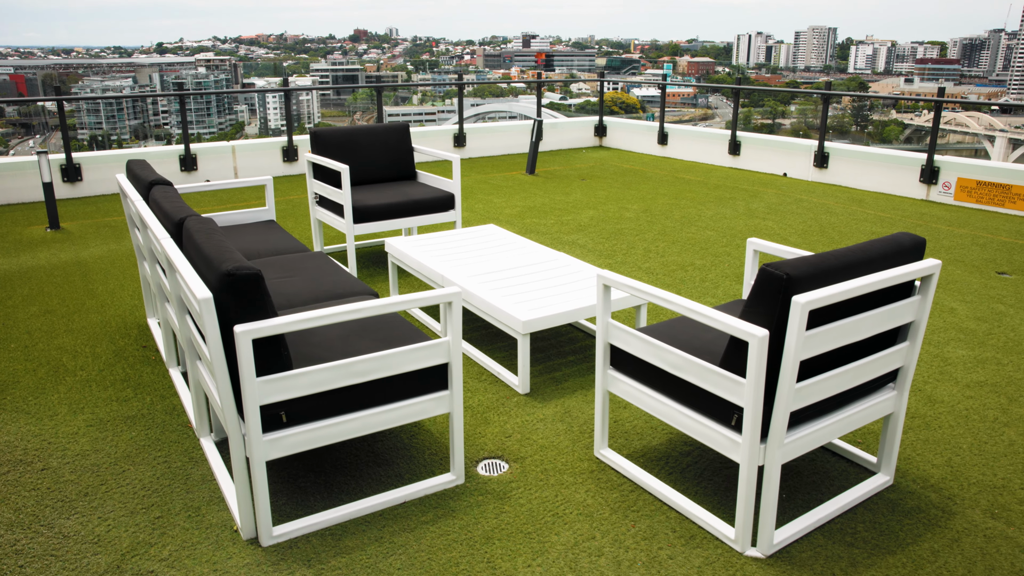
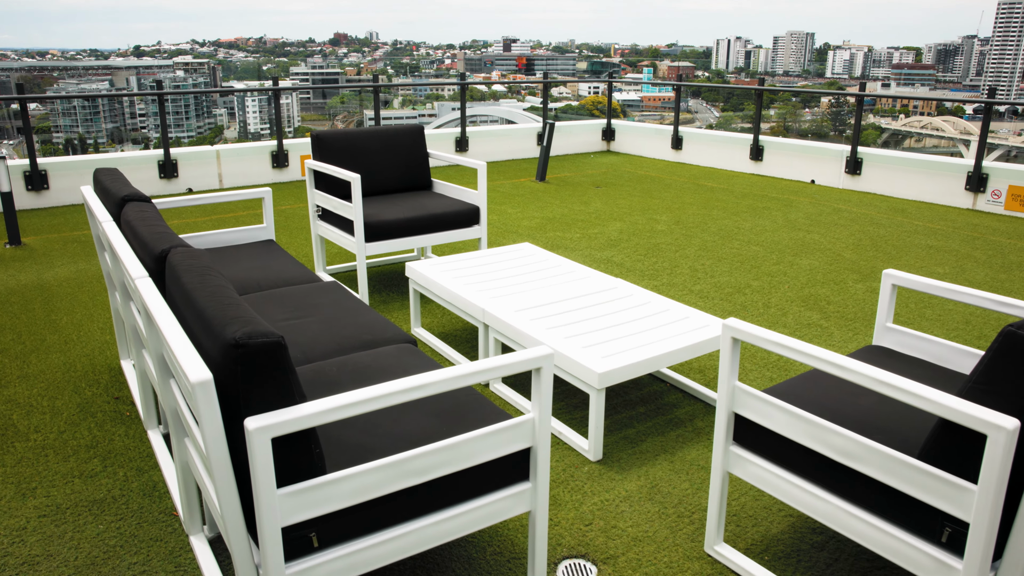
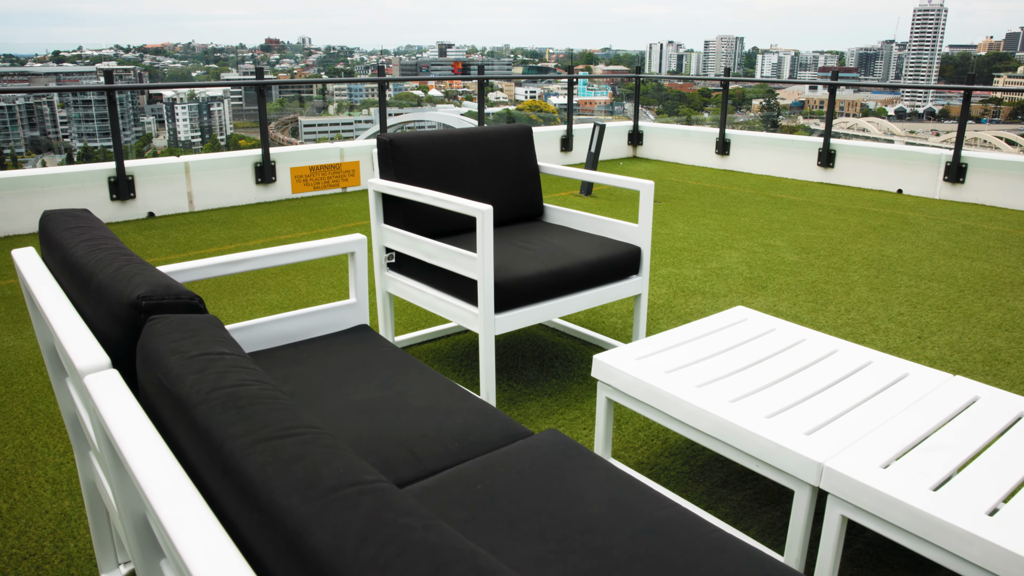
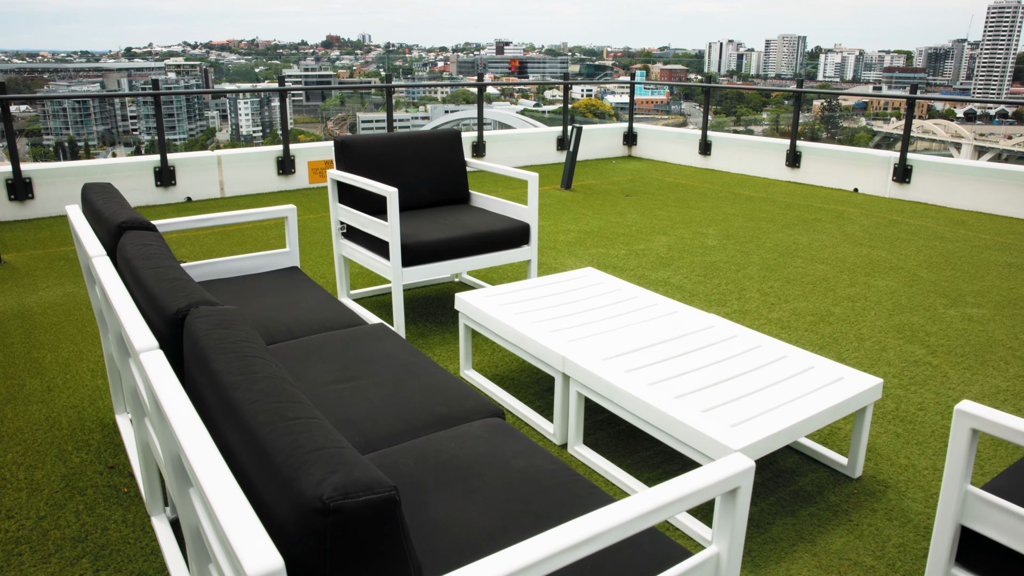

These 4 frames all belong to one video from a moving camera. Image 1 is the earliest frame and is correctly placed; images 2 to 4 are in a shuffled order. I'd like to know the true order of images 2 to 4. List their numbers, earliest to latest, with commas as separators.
2, 4, 3
